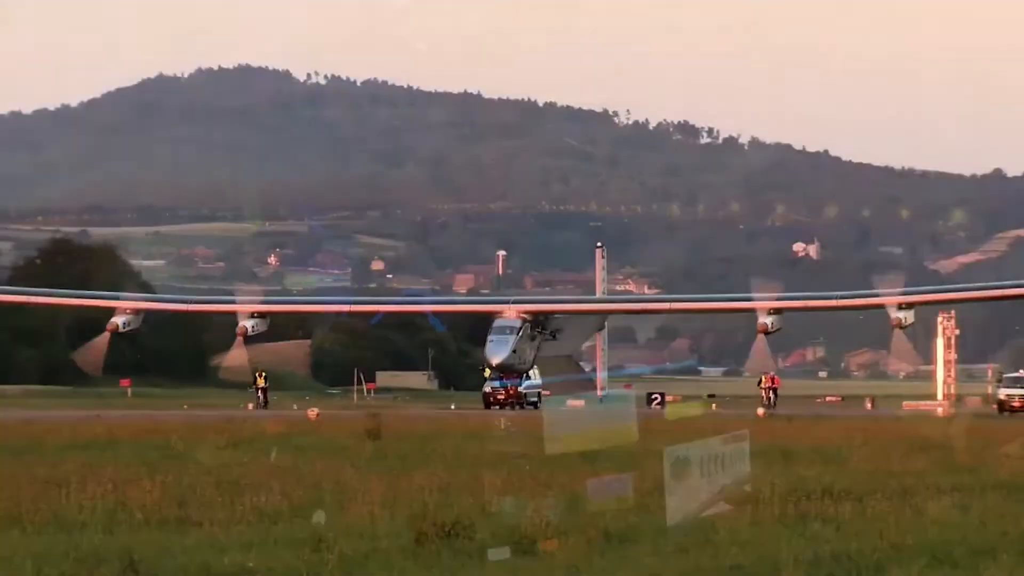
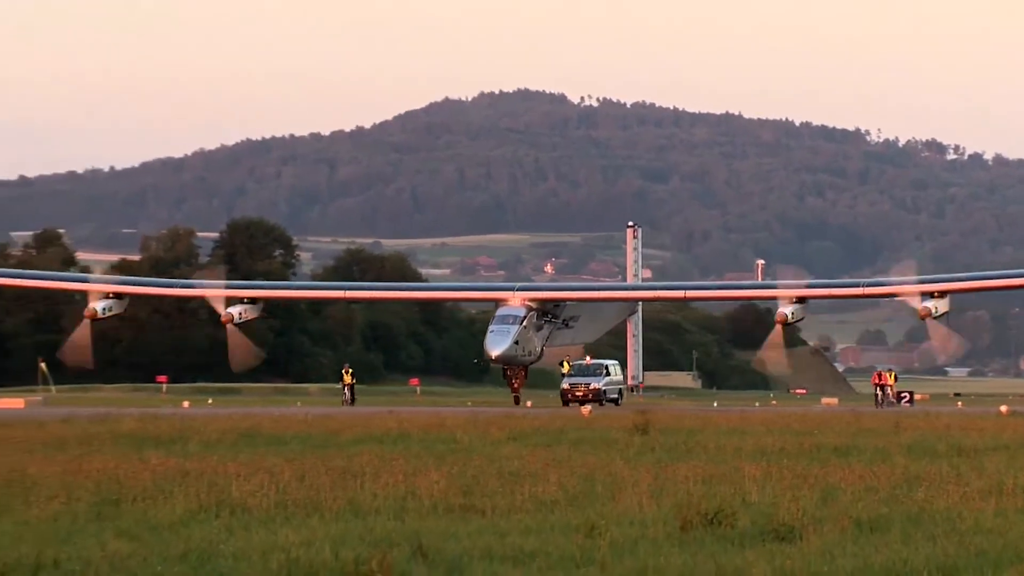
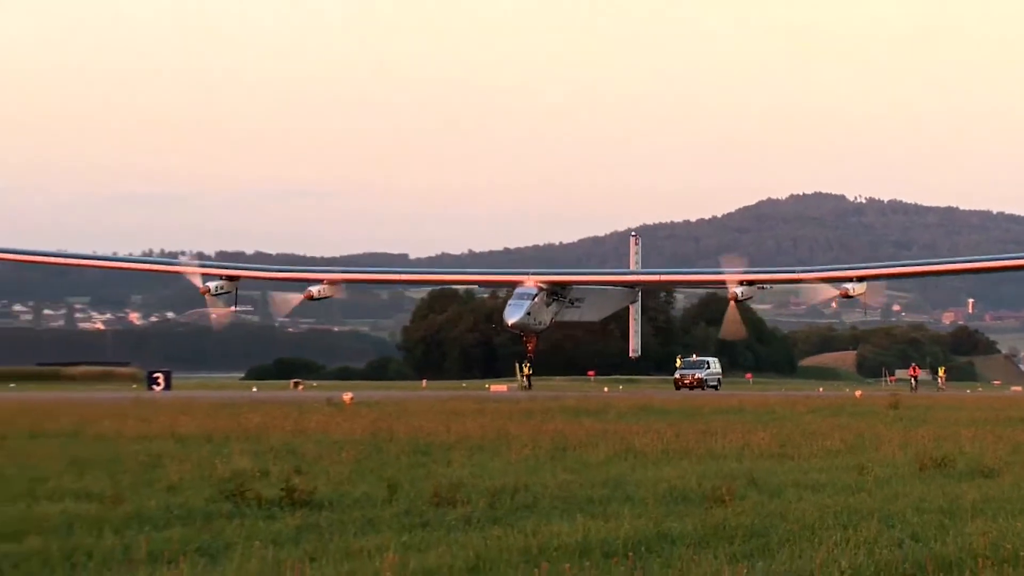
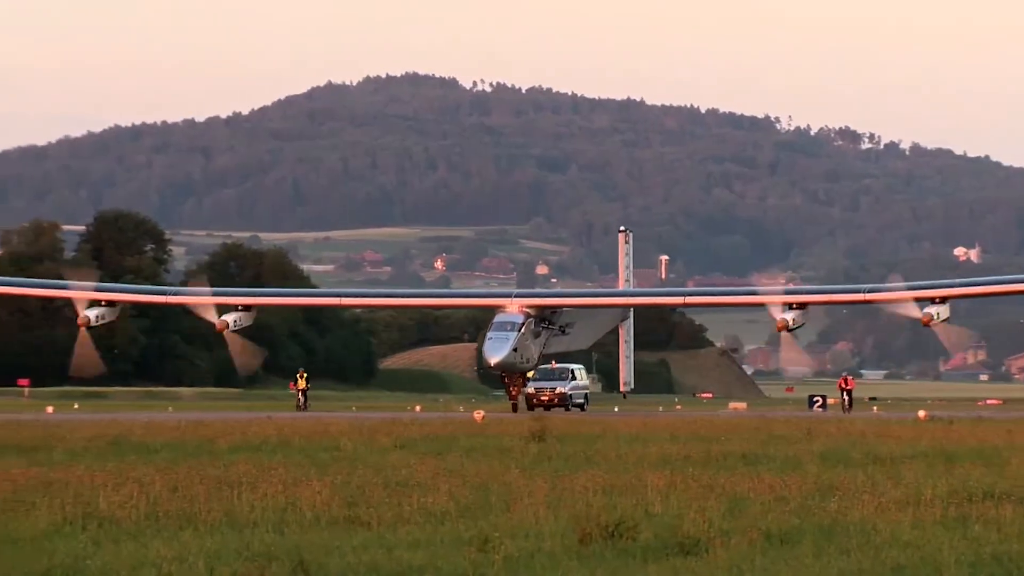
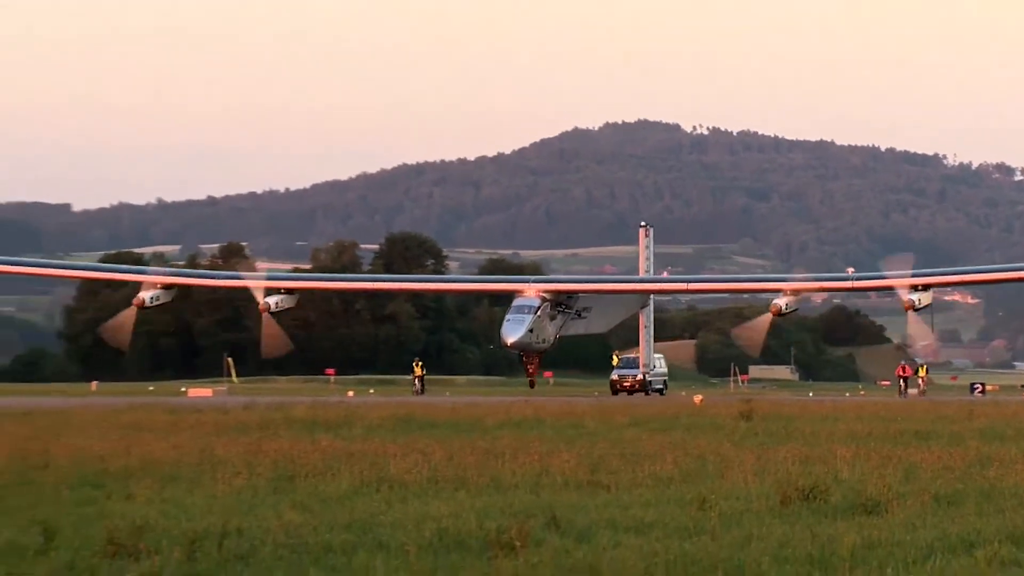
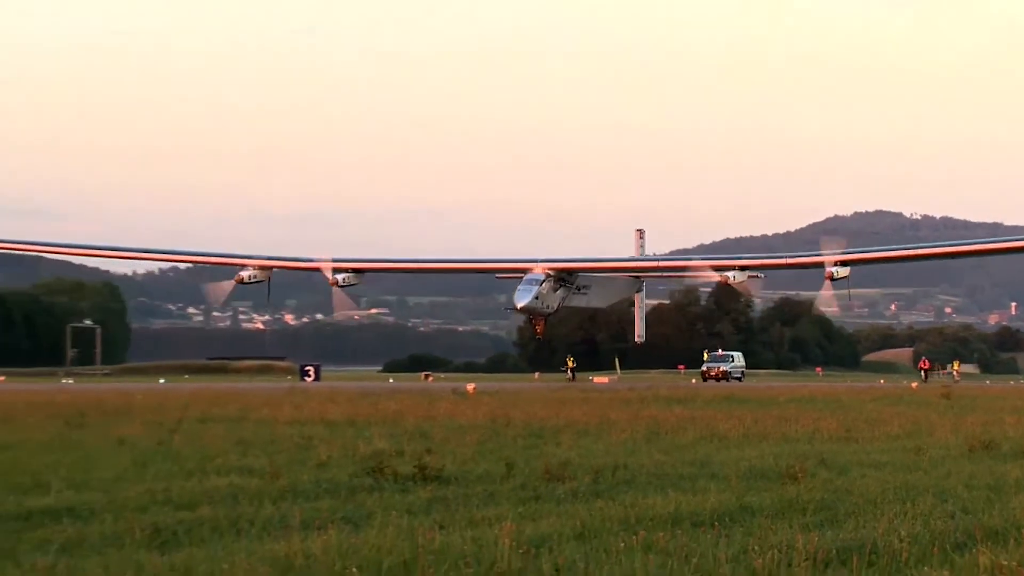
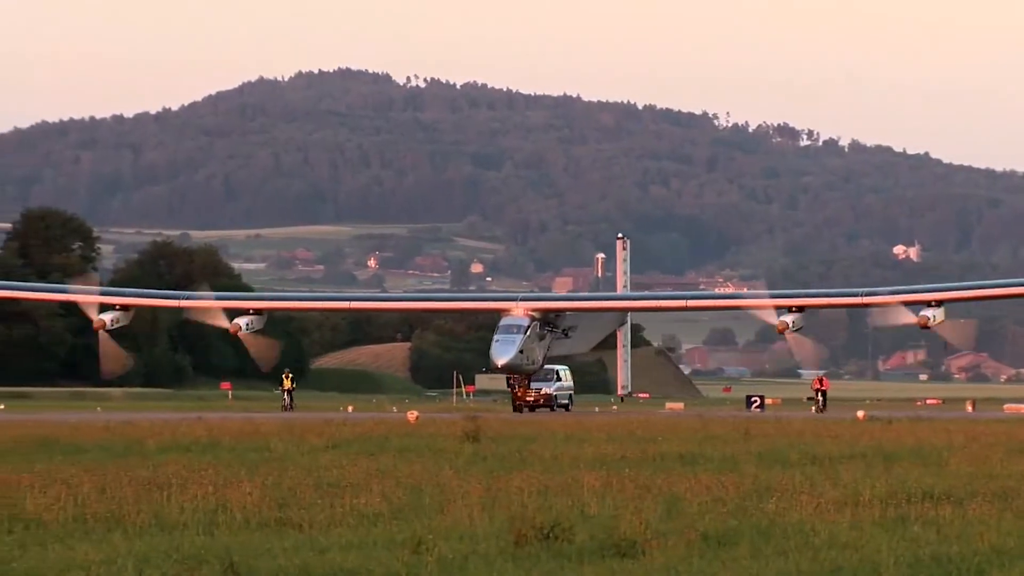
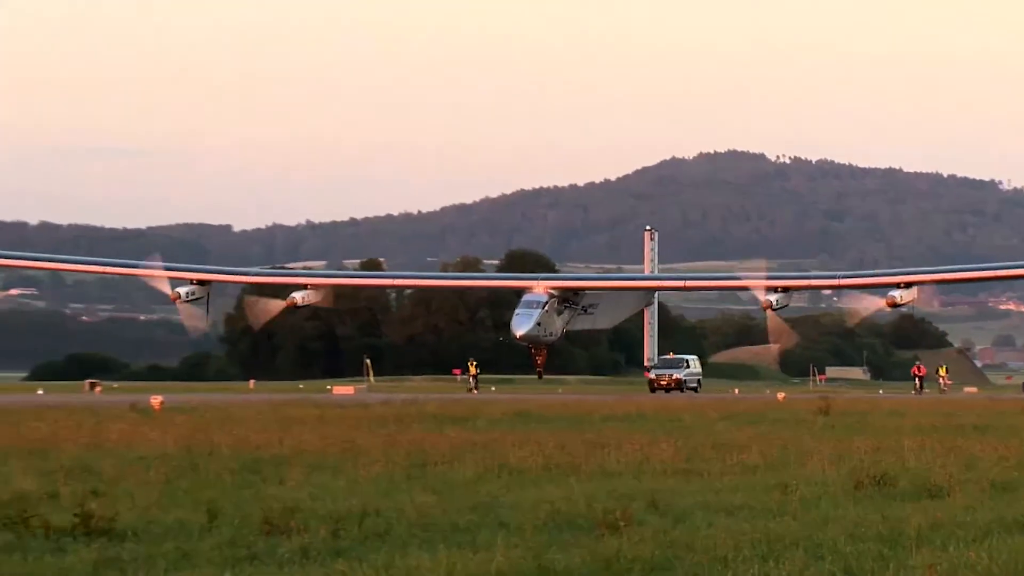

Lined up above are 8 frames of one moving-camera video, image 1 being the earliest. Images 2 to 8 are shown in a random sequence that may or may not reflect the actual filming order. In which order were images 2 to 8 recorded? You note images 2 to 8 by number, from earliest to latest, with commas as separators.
7, 4, 2, 5, 8, 3, 6
